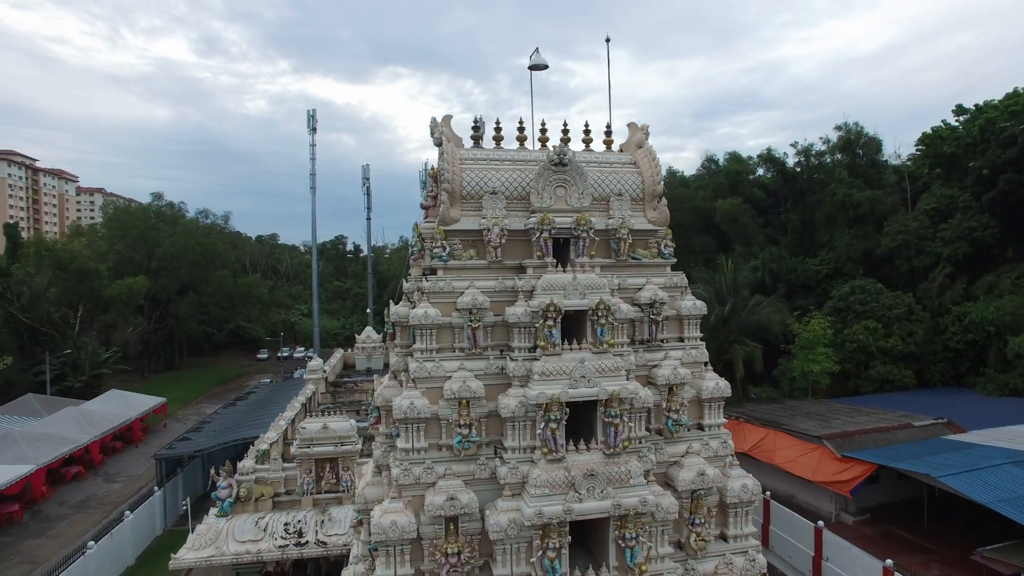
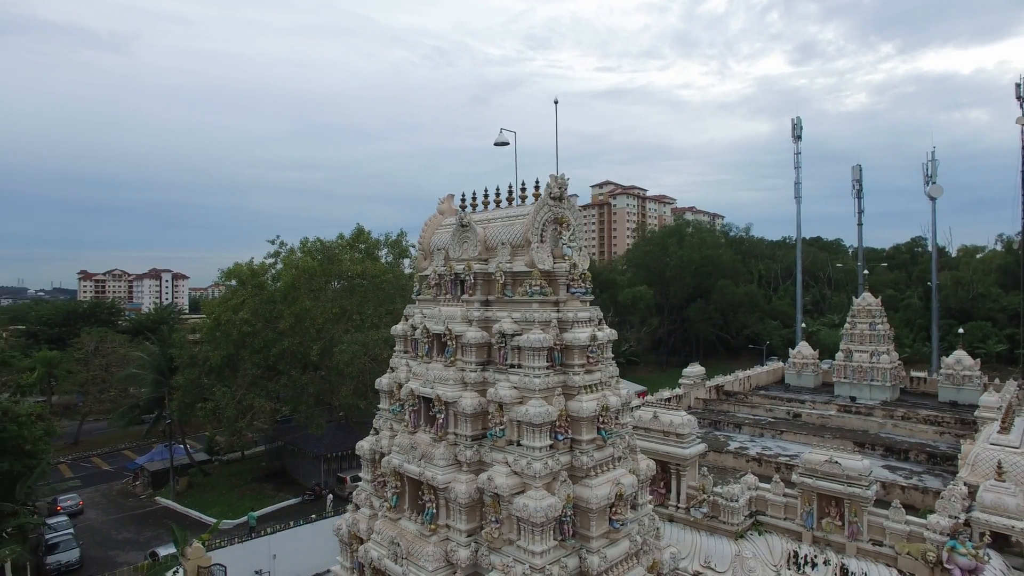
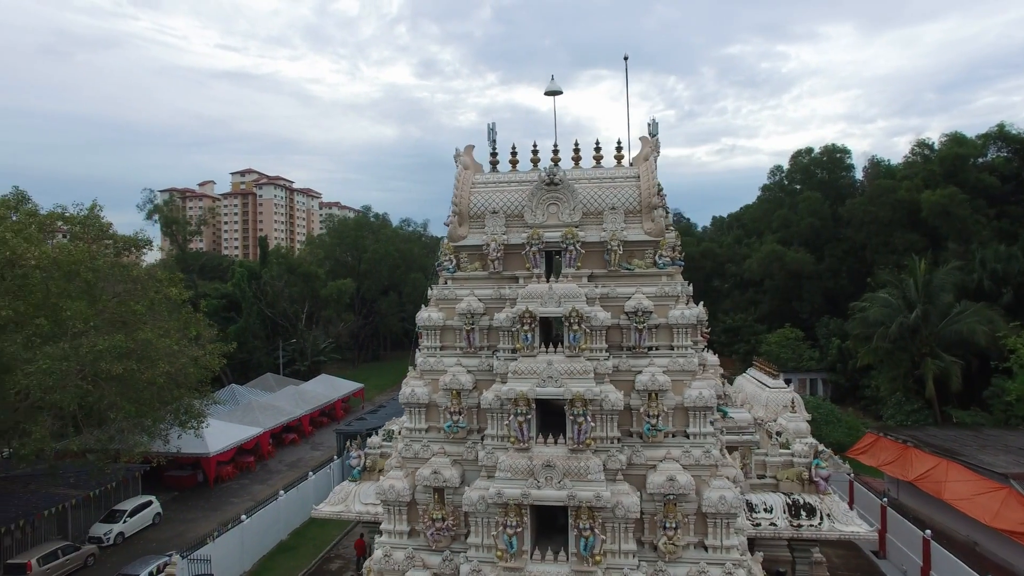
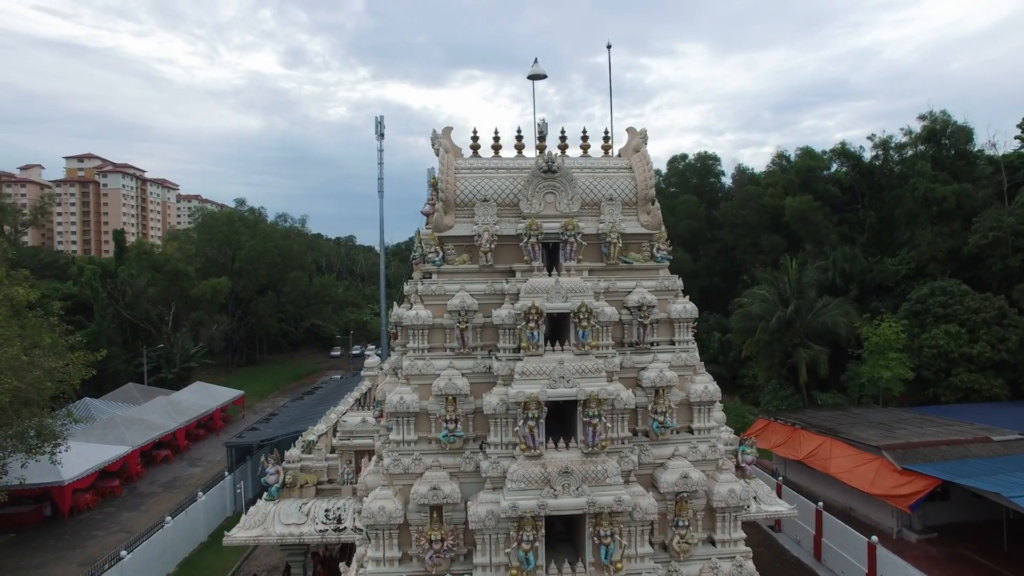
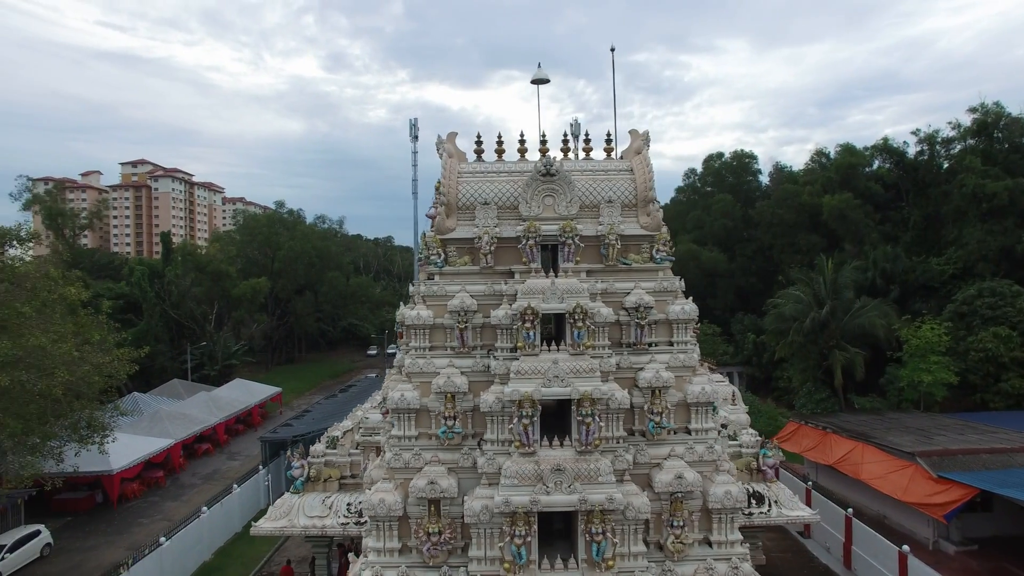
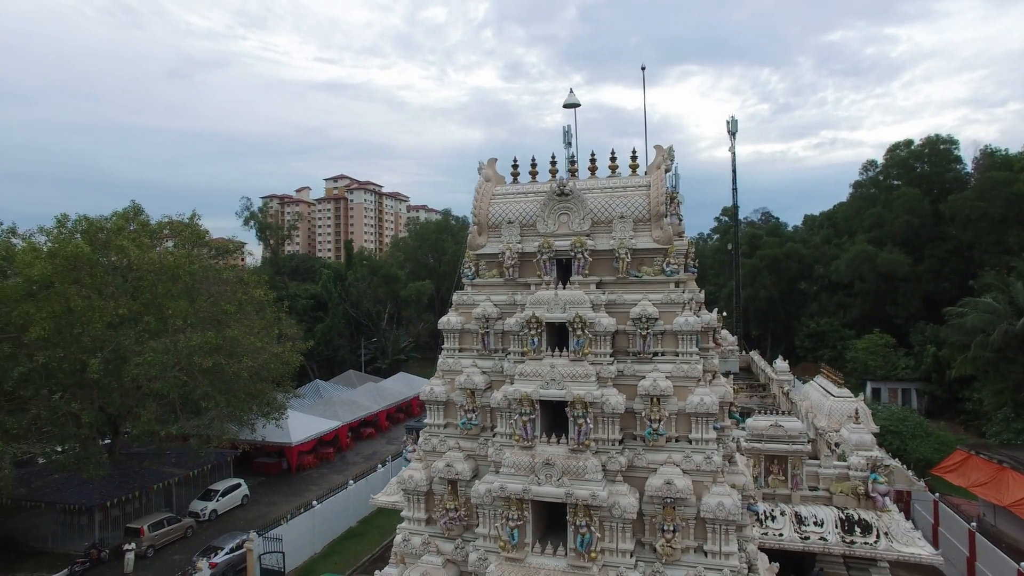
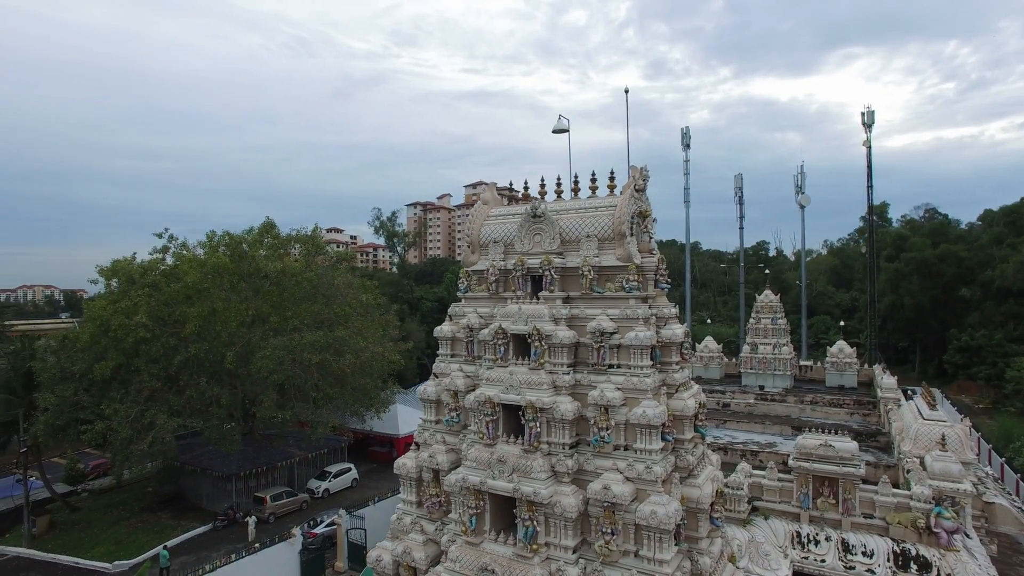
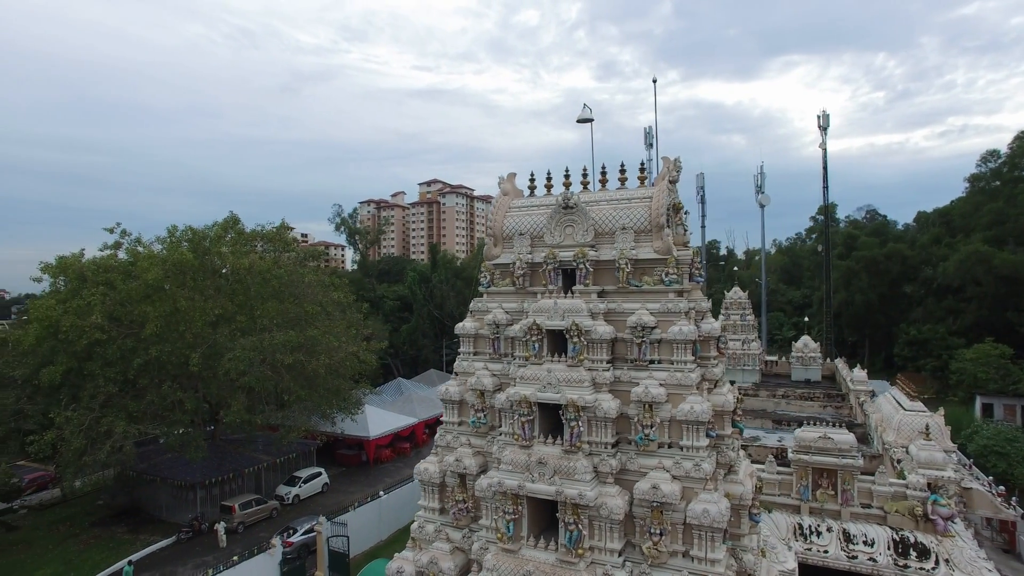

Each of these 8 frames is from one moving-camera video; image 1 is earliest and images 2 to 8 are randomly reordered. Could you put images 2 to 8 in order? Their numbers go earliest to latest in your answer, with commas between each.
4, 5, 3, 6, 8, 7, 2
